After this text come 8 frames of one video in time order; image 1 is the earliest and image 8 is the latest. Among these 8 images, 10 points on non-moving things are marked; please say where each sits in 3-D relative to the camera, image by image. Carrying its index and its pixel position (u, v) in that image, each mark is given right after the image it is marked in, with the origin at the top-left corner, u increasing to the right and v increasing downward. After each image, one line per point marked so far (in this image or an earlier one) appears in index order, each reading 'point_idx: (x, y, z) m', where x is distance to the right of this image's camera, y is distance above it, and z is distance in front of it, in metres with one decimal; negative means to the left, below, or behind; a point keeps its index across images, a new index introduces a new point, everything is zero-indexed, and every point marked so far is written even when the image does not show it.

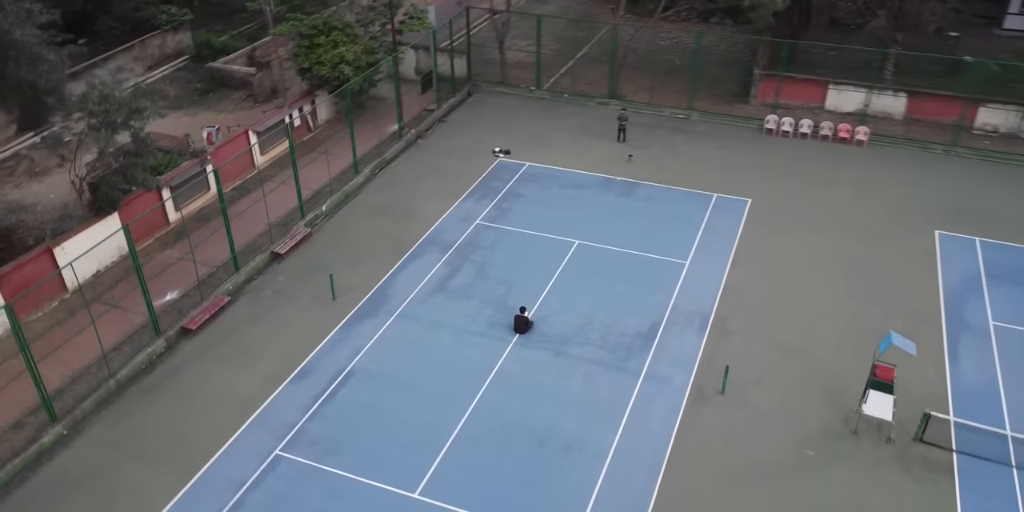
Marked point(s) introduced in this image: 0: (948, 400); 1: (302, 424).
0: (+6.8, -2.3, +12.2) m
1: (-3.1, -2.6, +12.0) m
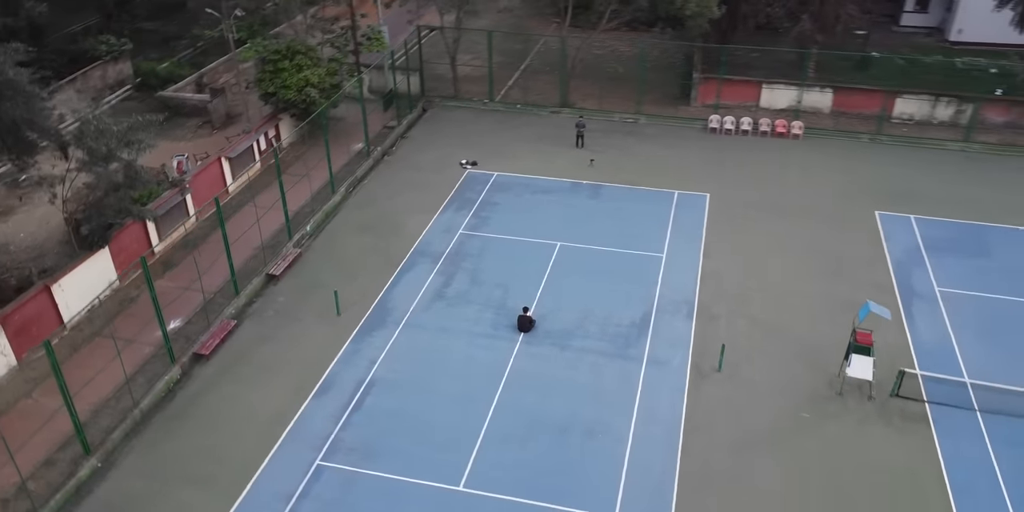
0: (+7.0, -1.8, +13.8) m
1: (-2.7, -2.8, +12.5) m
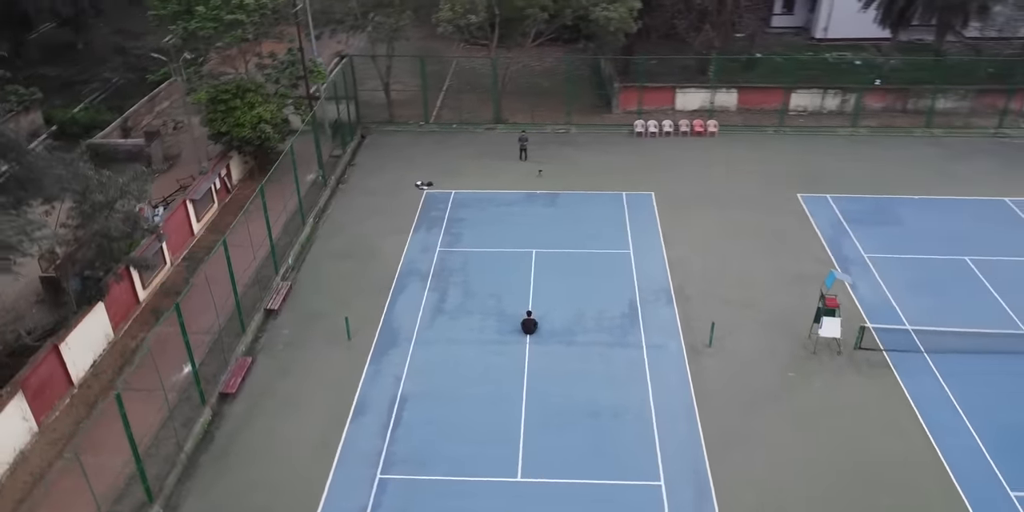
0: (+7.2, -1.2, +16.2) m
1: (-2.1, -3.2, +13.2) m
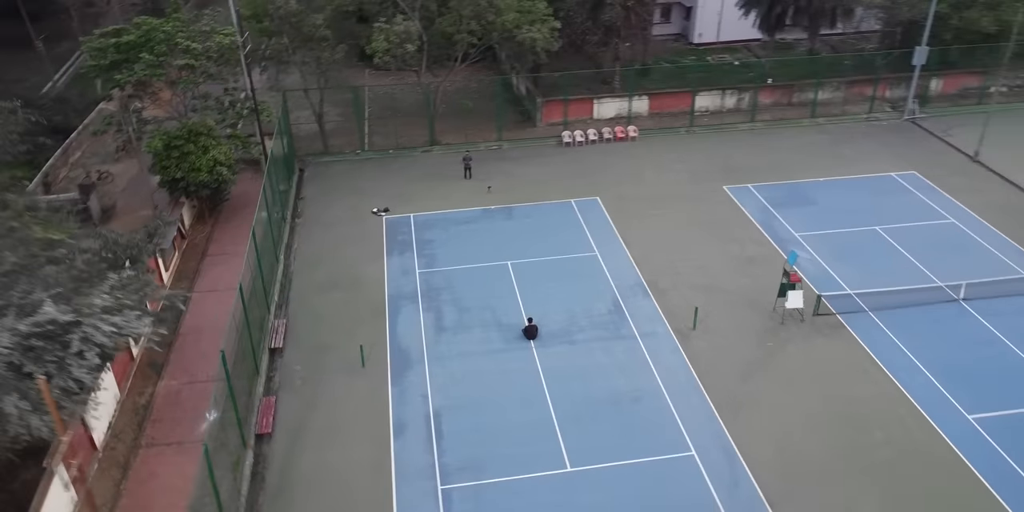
0: (+7.0, -0.7, +18.5) m
1: (-1.3, -3.6, +14.0) m
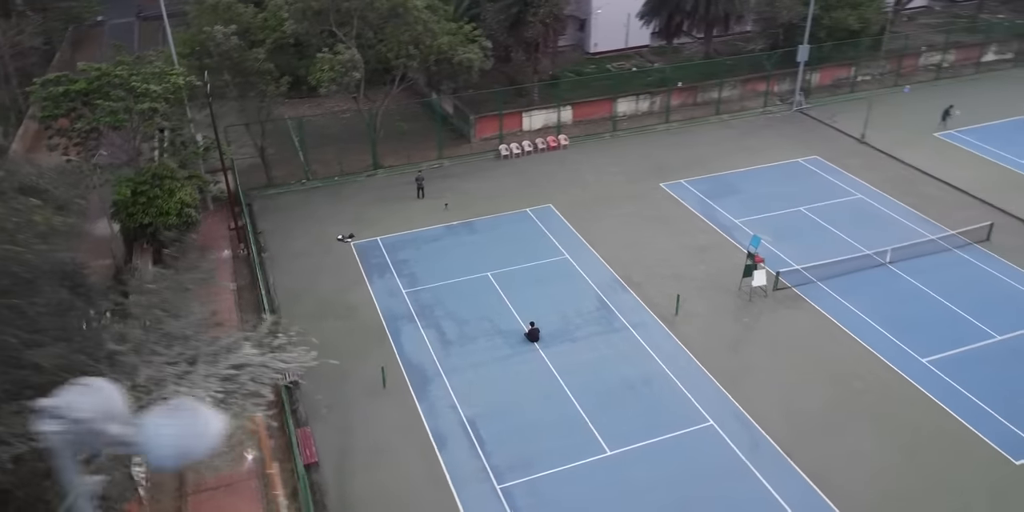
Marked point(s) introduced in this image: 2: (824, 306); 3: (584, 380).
0: (+6.6, -0.3, +20.8) m
1: (-0.4, -3.9, +14.8) m
2: (+7.6, -1.2, +19.3) m
3: (+1.5, -2.7, +16.9) m
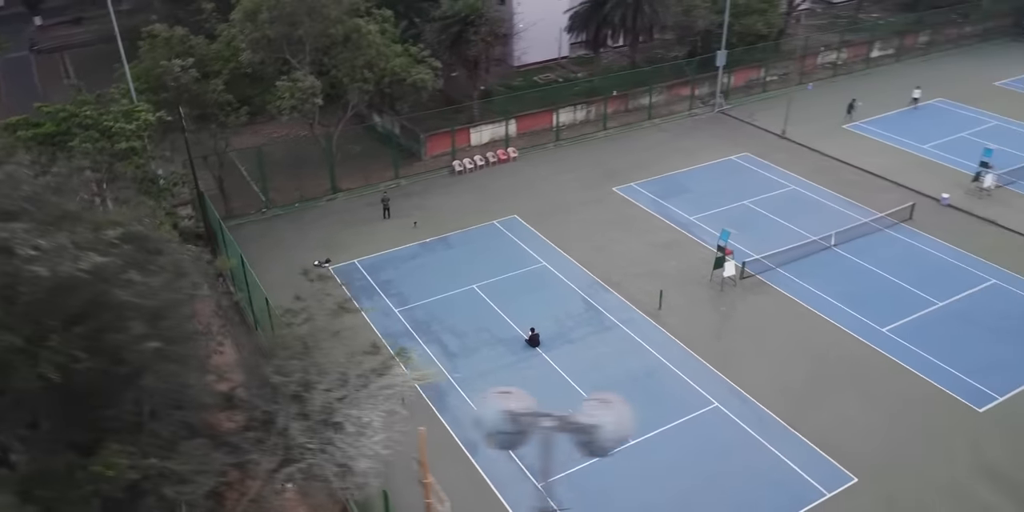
0: (+6.1, 0.0, +22.5) m
1: (+0.2, -4.1, +15.6) m
2: (+7.4, -0.9, +21.1) m
3: (+1.8, -2.8, +17.9) m
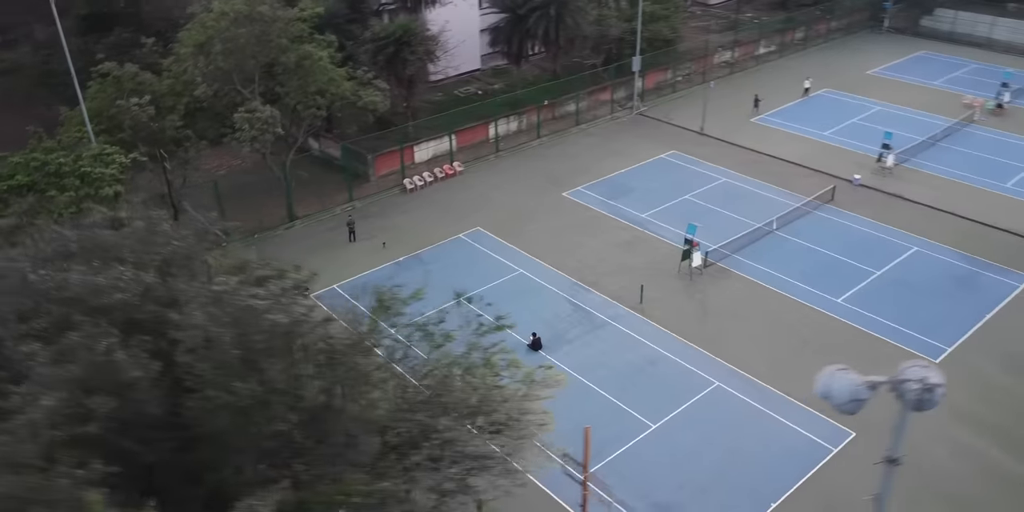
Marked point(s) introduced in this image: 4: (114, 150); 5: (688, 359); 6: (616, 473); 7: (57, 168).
0: (+5.4, +0.2, +24.3) m
1: (+1.1, -4.3, +16.5) m
2: (+6.9, -0.5, +23.1) m
3: (+2.1, -2.9, +19.1) m
4: (-9.8, +2.6, +19.4) m
5: (+4.3, -2.6, +19.5) m
6: (+2.1, -4.5, +16.1) m
7: (-10.5, +2.0, +18.1) m
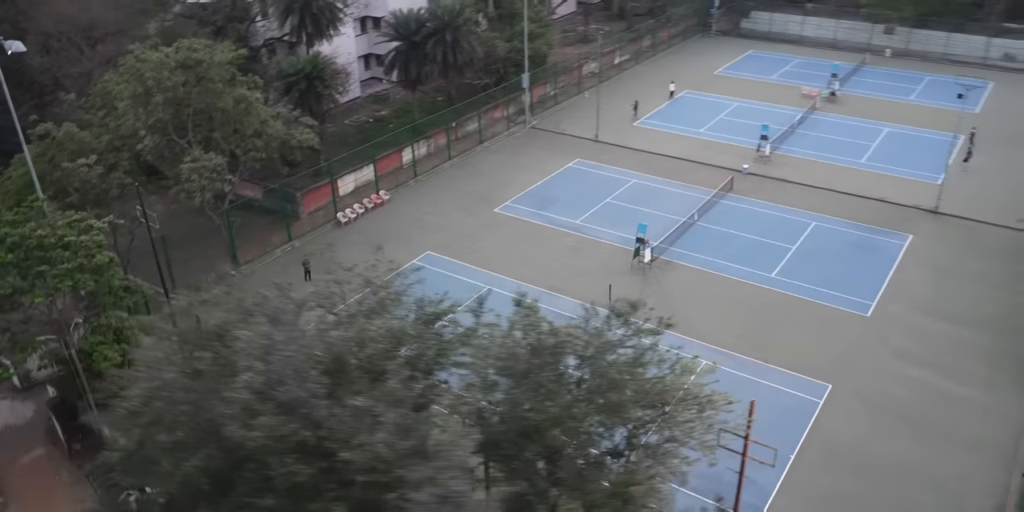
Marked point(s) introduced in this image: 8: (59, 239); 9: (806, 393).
0: (+4.0, +0.3, +26.4) m
1: (+2.1, -4.5, +17.9) m
2: (+5.8, -0.2, +25.7) m
3: (+2.3, -3.0, +20.6) m
4: (-10.0, +1.0, +18.3) m
5: (+4.4, -2.4, +21.6) m
6: (+3.2, -4.5, +17.8) m
7: (-10.2, +0.3, +16.9) m
8: (-9.9, +0.3, +17.1) m
9: (+7.3, -3.4, +19.7) m
